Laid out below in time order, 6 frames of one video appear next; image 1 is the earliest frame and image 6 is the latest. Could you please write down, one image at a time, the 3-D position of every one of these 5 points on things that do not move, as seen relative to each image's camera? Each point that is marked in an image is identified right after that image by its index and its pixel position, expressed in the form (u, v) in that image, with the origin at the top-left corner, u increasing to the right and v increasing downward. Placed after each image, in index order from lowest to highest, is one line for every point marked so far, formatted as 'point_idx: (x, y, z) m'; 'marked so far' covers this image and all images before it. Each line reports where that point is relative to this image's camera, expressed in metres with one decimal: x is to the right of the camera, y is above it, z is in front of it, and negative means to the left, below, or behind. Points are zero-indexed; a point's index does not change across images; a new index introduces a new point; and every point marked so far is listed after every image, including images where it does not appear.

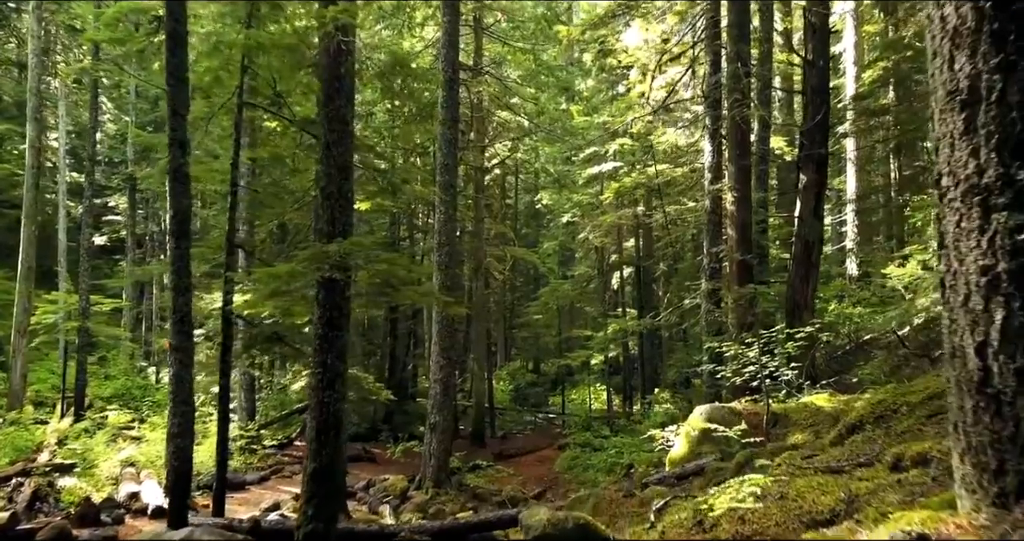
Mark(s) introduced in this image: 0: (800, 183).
0: (+4.8, +1.5, +12.3) m
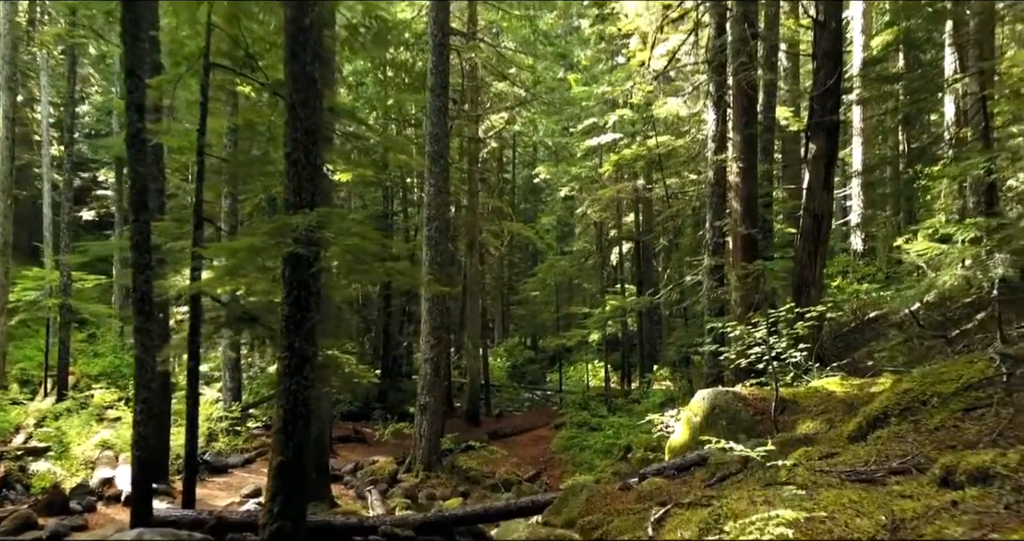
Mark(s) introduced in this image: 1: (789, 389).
0: (+4.7, +1.9, +11.6) m
1: (+3.0, -1.3, +8.0) m
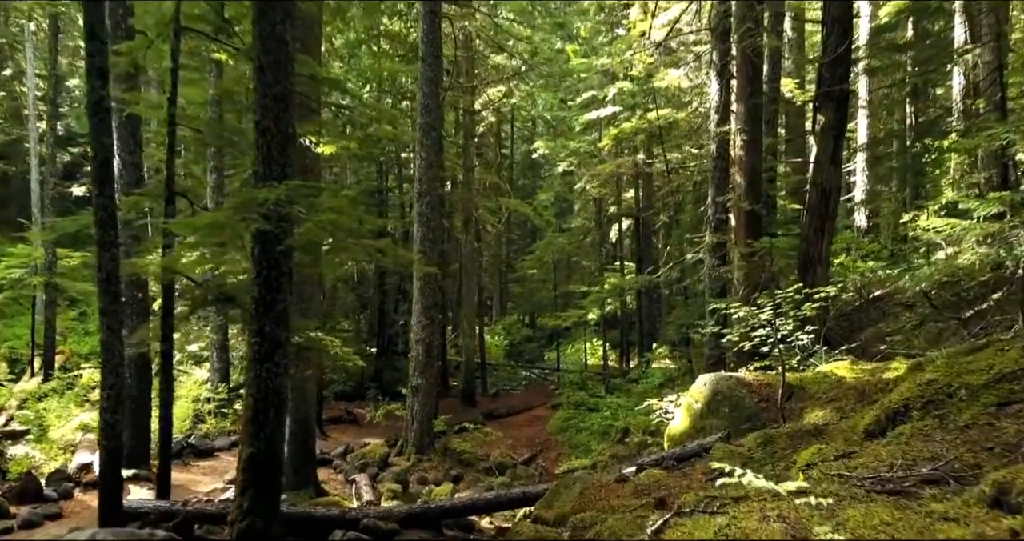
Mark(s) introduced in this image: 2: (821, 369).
0: (+4.6, +2.2, +11.1) m
1: (+2.9, -1.1, +7.5) m
2: (+3.2, -1.0, +7.6) m
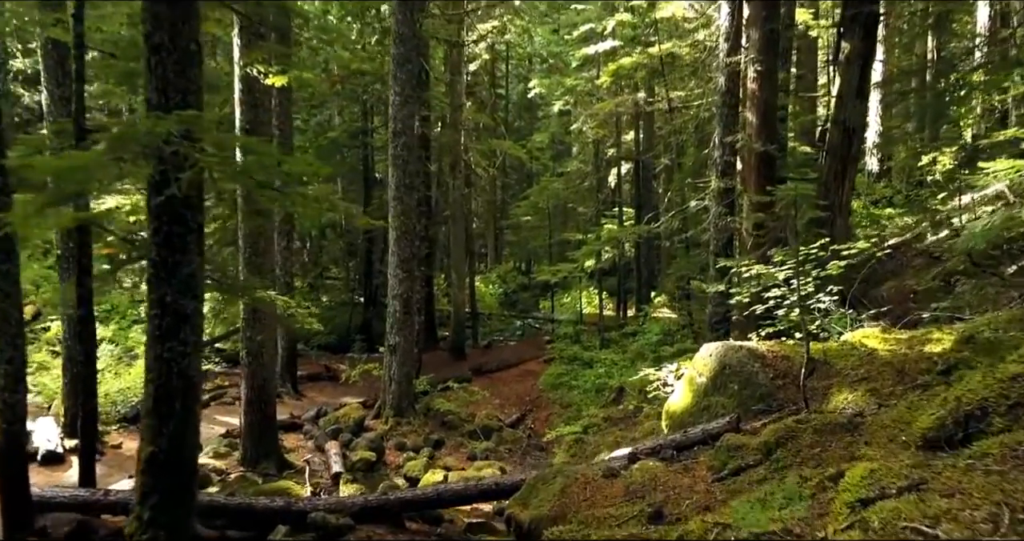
0: (+4.4, +2.9, +9.7) m
1: (+2.7, -0.7, +6.4) m
2: (+3.0, -0.6, +6.5) m
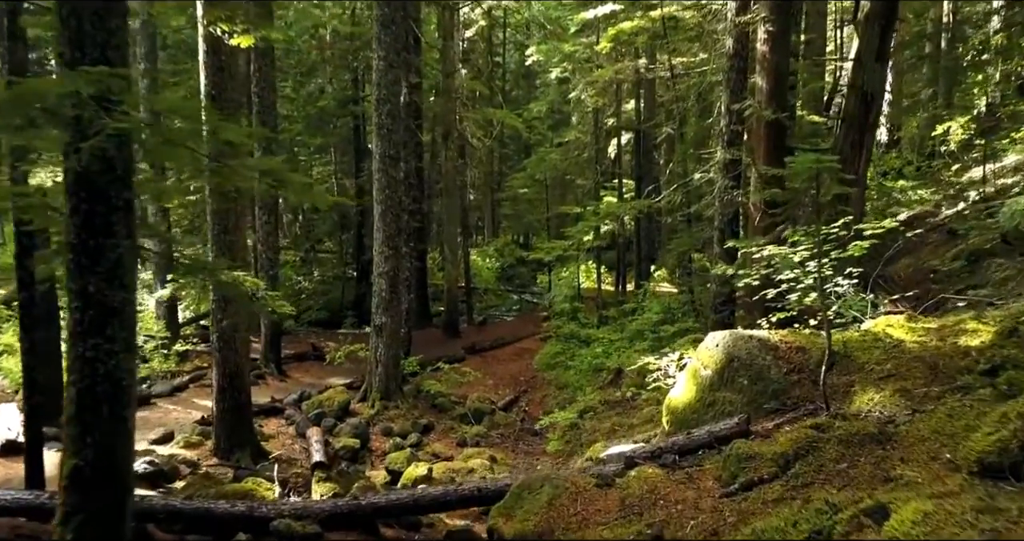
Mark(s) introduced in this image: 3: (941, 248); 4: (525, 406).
0: (+4.3, +3.2, +8.9) m
1: (+2.6, -0.5, +5.8) m
2: (+2.9, -0.5, +5.9) m
3: (+5.8, +0.3, +9.8) m
4: (+0.2, -2.4, +12.9) m
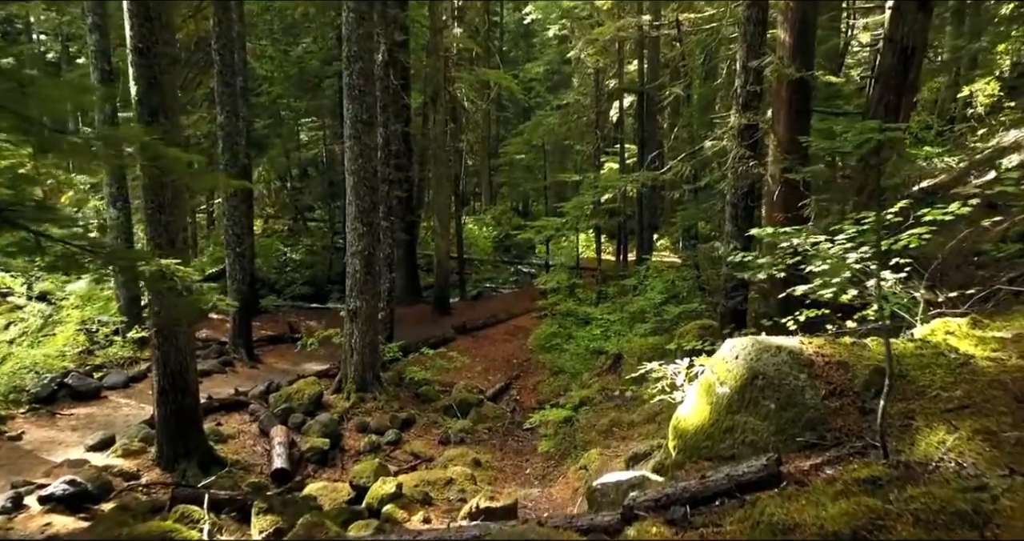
0: (+4.1, +3.4, +7.6) m
1: (+2.4, -0.5, +4.7) m
2: (+2.7, -0.4, +4.8) m
3: (+5.6, +0.5, +8.7) m
4: (+0.1, -2.0, +11.8) m
